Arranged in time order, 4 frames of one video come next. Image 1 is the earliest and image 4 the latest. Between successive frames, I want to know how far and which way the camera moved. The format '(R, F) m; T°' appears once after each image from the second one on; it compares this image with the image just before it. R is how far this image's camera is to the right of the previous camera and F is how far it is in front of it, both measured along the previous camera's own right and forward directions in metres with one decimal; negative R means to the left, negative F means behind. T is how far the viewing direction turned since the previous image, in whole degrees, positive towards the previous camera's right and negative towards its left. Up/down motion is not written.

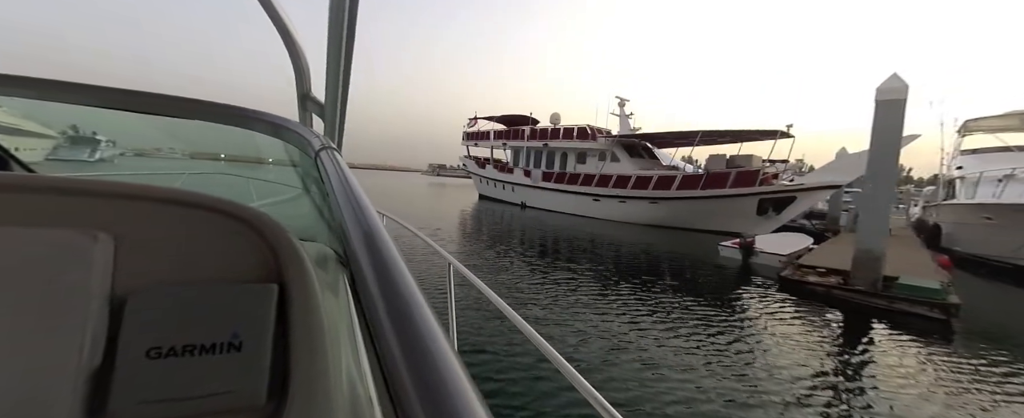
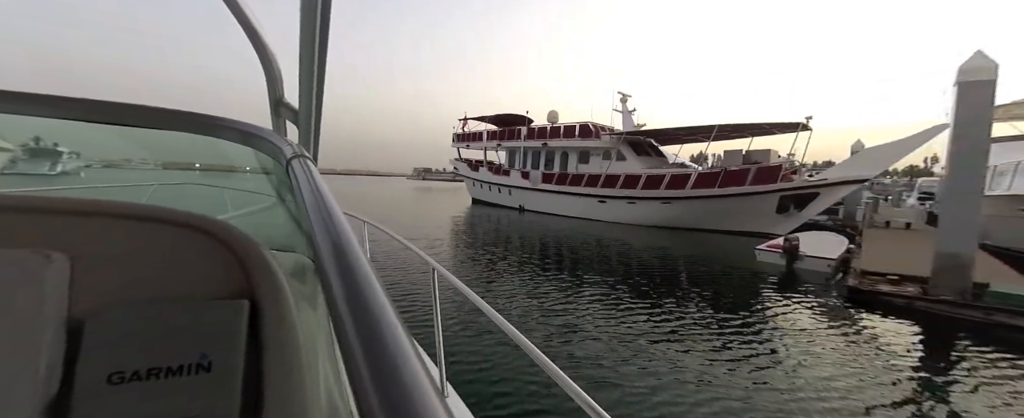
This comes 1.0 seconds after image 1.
(-0.6, +0.9) m; +3°
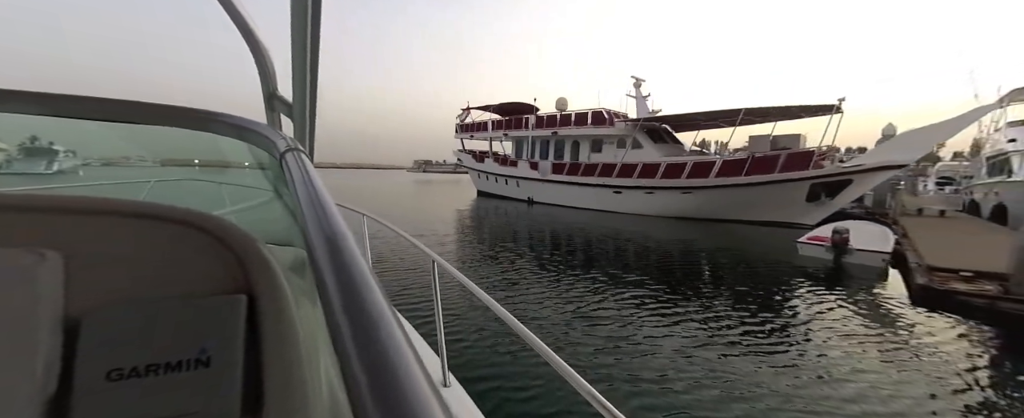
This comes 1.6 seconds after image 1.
(-0.4, +0.6) m; 0°
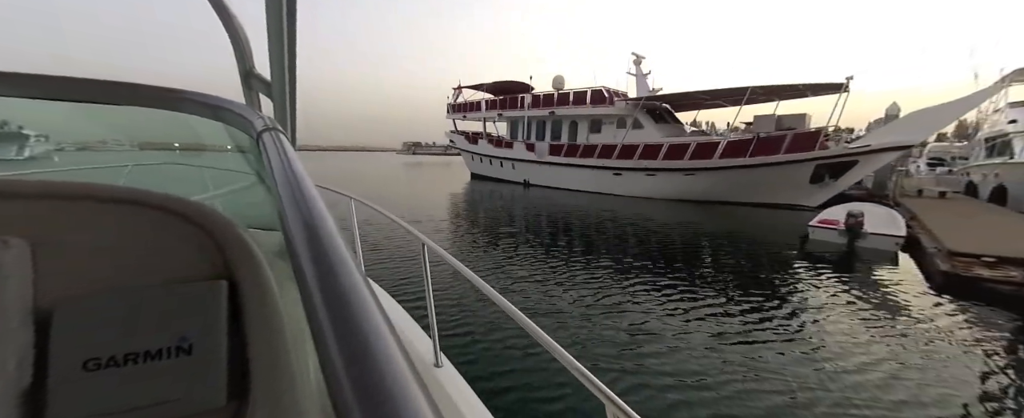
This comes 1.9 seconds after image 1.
(-0.2, +0.4) m; +2°
